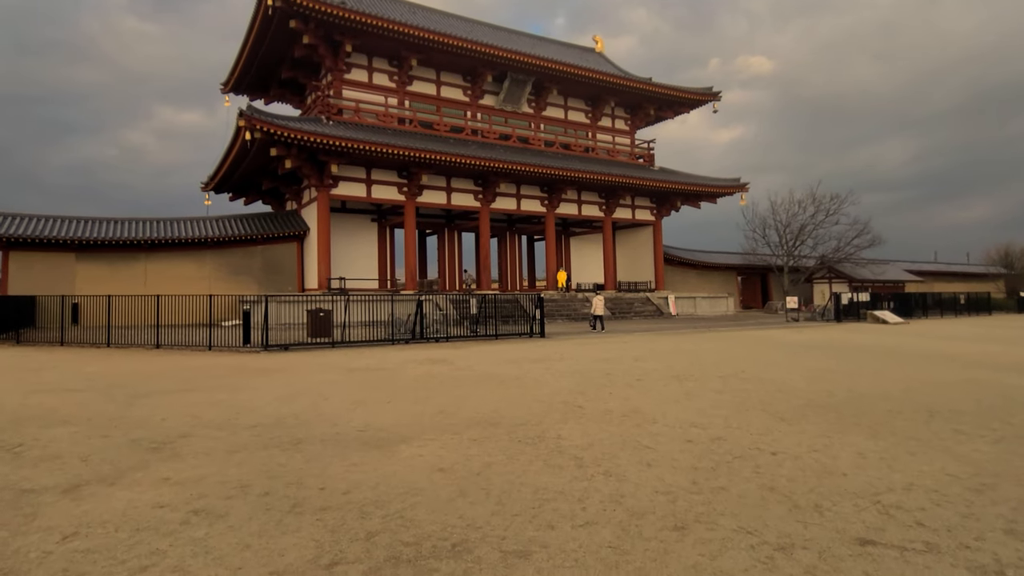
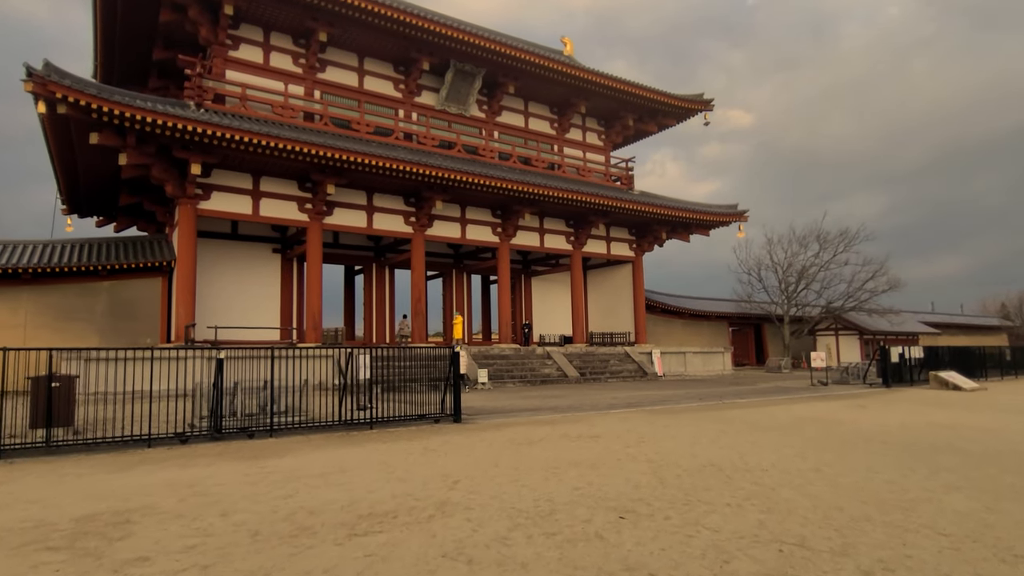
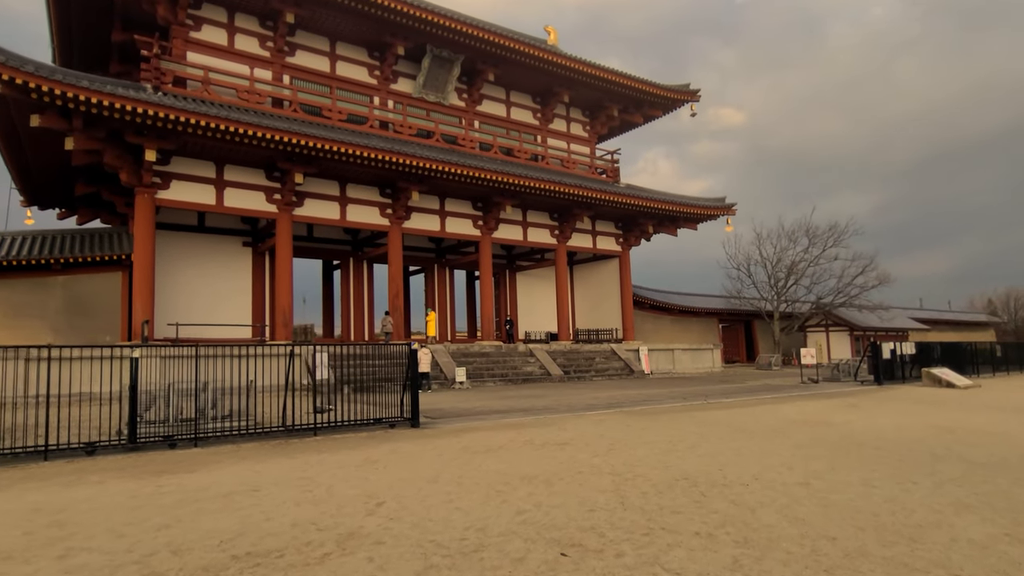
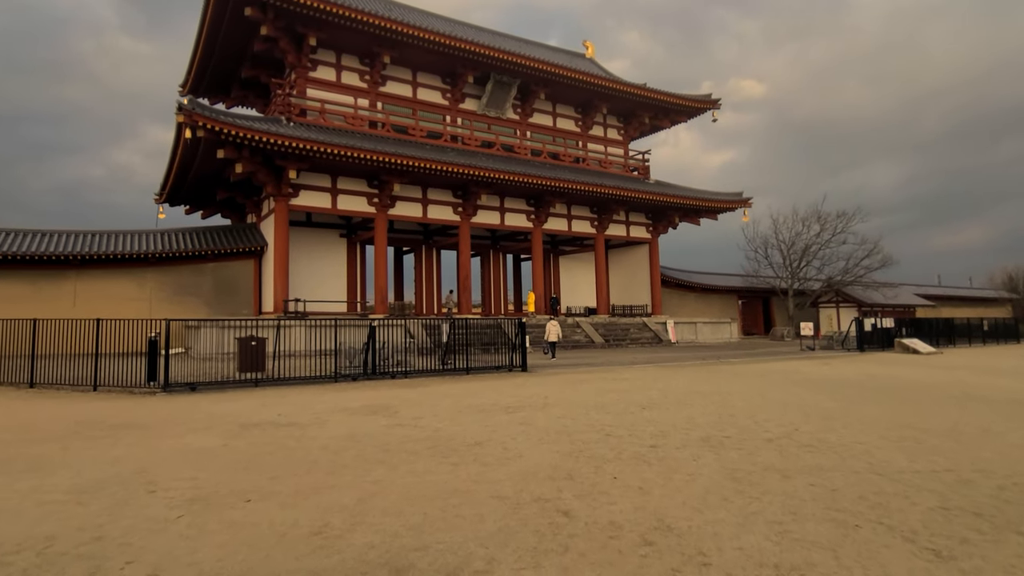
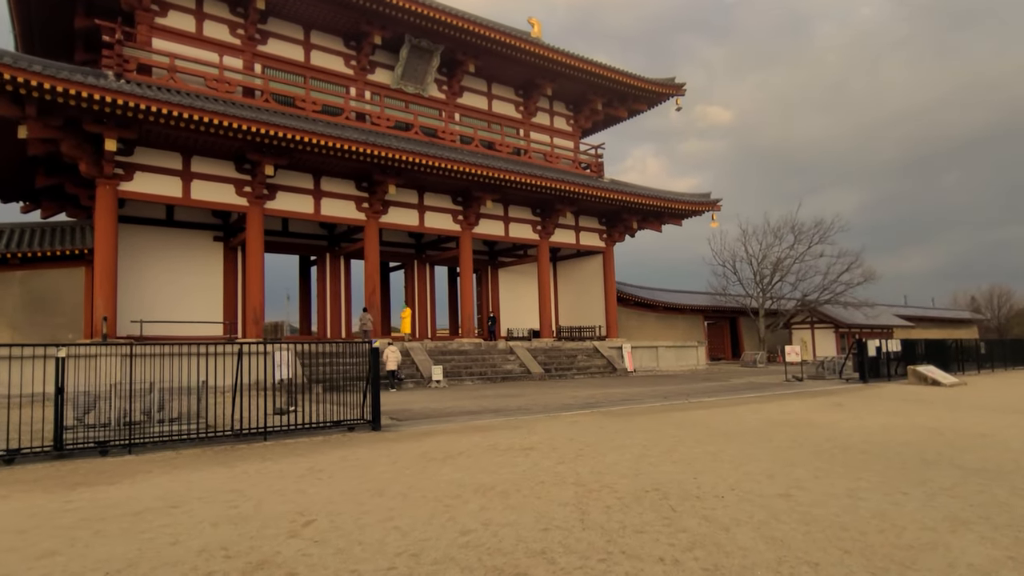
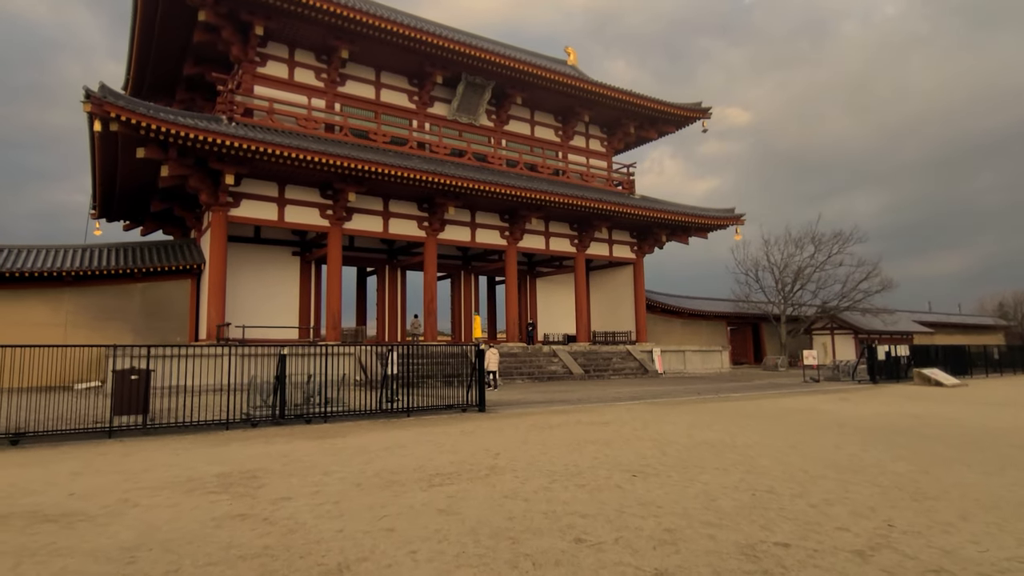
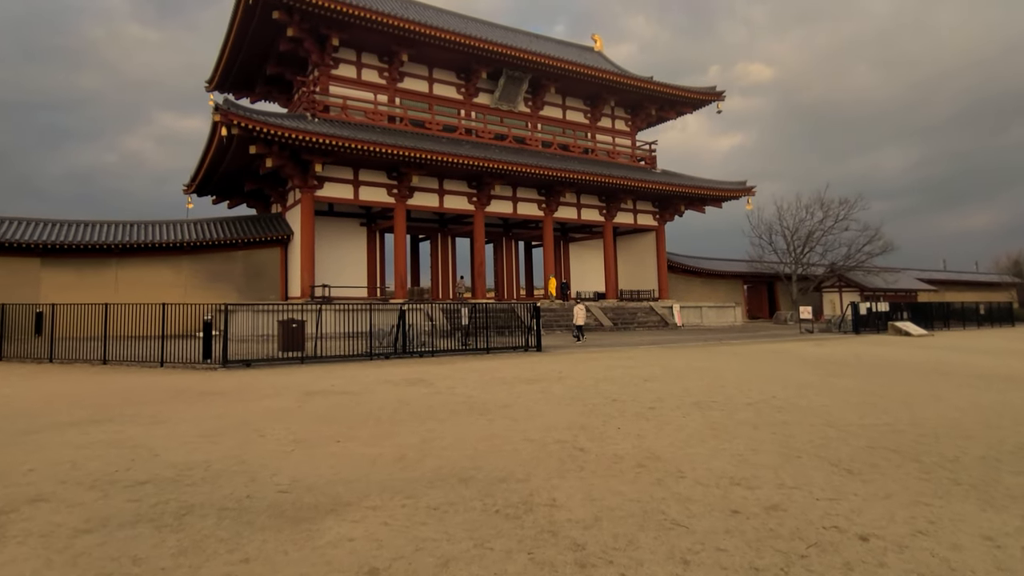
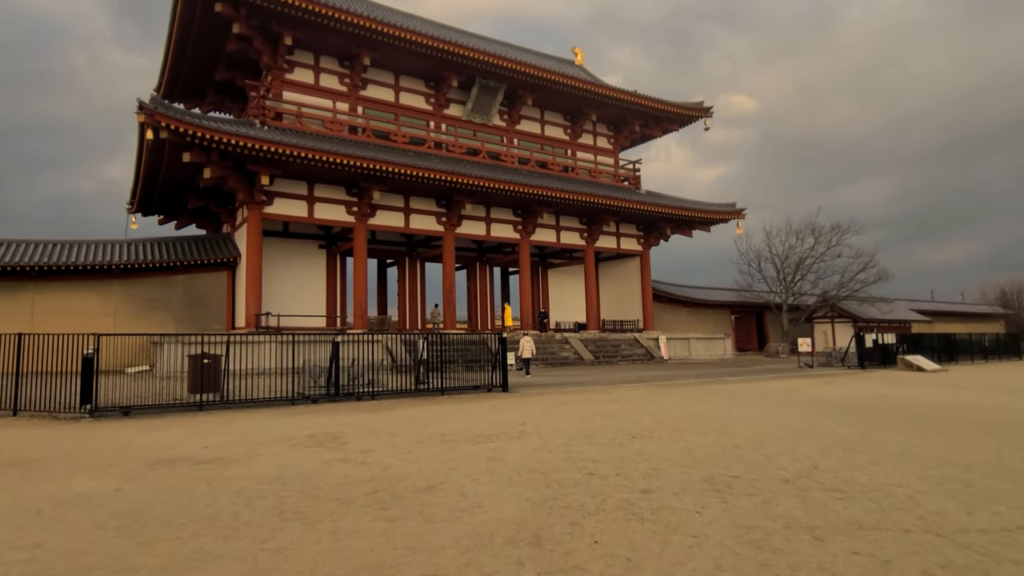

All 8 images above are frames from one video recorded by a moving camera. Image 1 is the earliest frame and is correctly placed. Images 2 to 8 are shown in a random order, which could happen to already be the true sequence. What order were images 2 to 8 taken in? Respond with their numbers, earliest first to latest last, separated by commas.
7, 4, 8, 6, 2, 3, 5
